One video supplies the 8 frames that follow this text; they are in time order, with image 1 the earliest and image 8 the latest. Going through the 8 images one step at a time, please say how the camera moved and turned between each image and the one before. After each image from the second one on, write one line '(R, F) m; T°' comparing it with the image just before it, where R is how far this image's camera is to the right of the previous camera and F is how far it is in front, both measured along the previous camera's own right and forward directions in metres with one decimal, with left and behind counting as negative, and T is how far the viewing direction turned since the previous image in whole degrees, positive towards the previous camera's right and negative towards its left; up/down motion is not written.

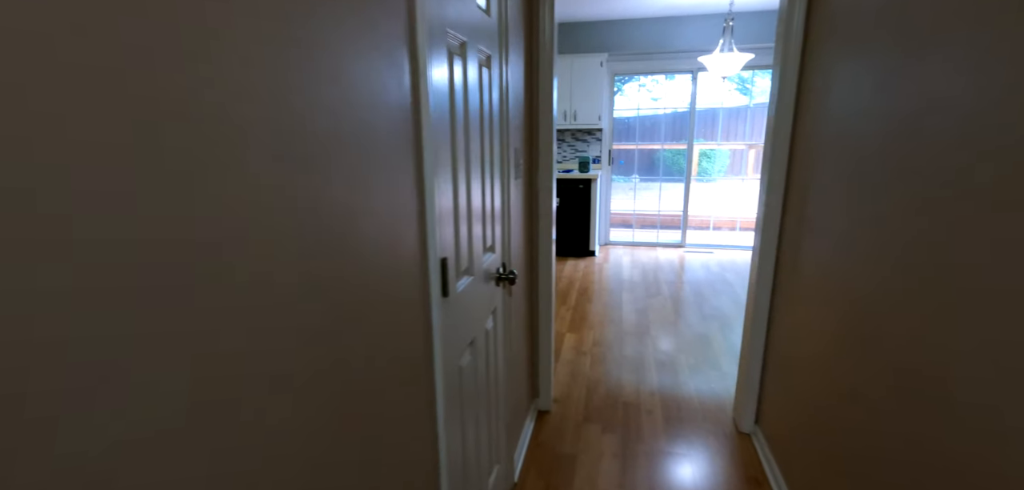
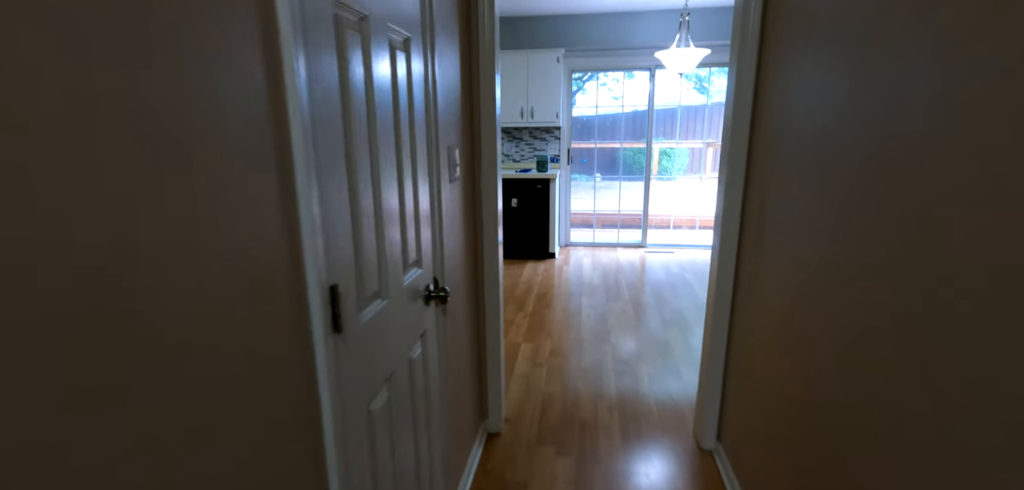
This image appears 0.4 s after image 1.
(+0.1, +0.2) m; +4°
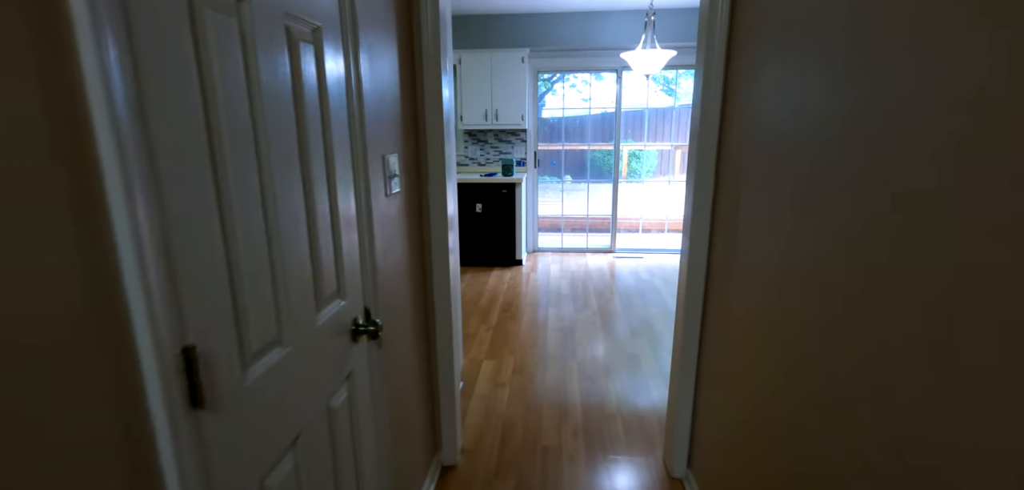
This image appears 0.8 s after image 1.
(+0.1, +0.2) m; +3°
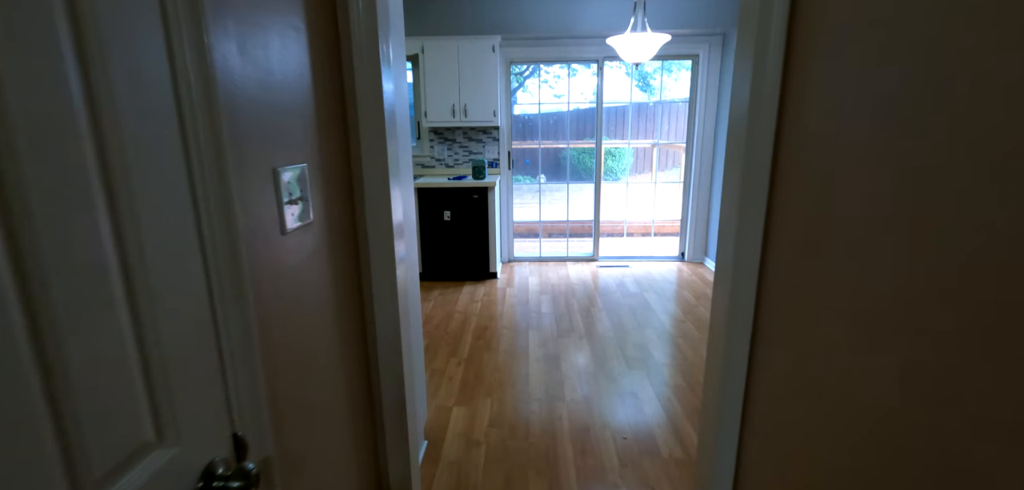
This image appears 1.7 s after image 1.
(0.0, +0.4) m; +4°
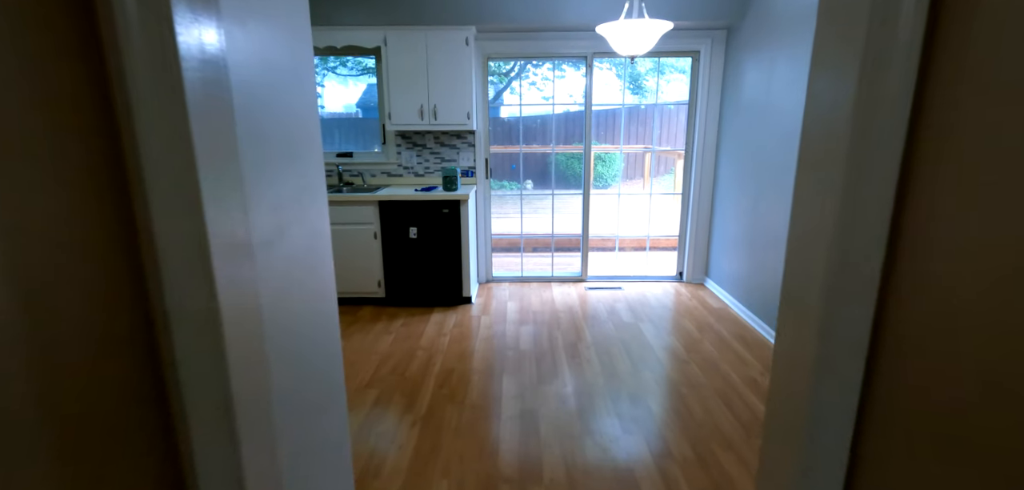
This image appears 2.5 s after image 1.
(+0.1, +0.5) m; +1°
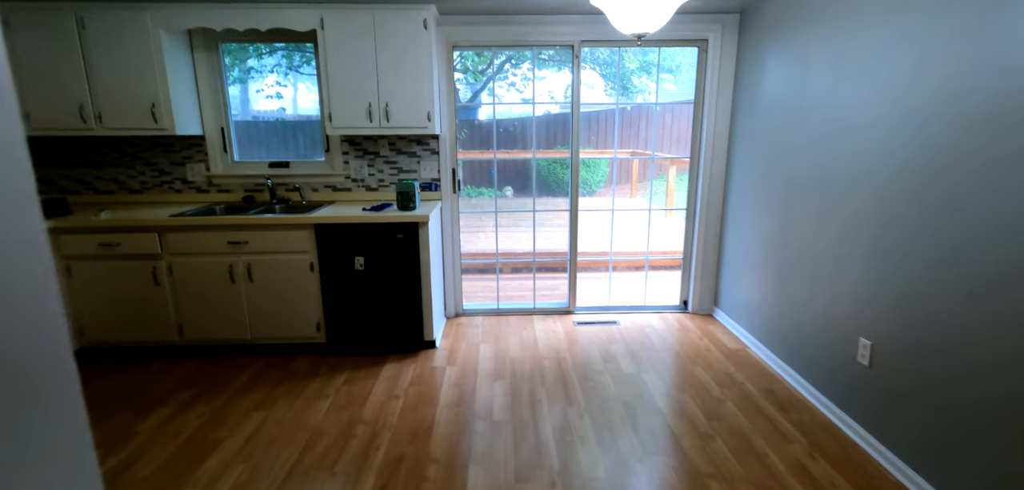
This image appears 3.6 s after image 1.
(+0.1, +0.6) m; +2°
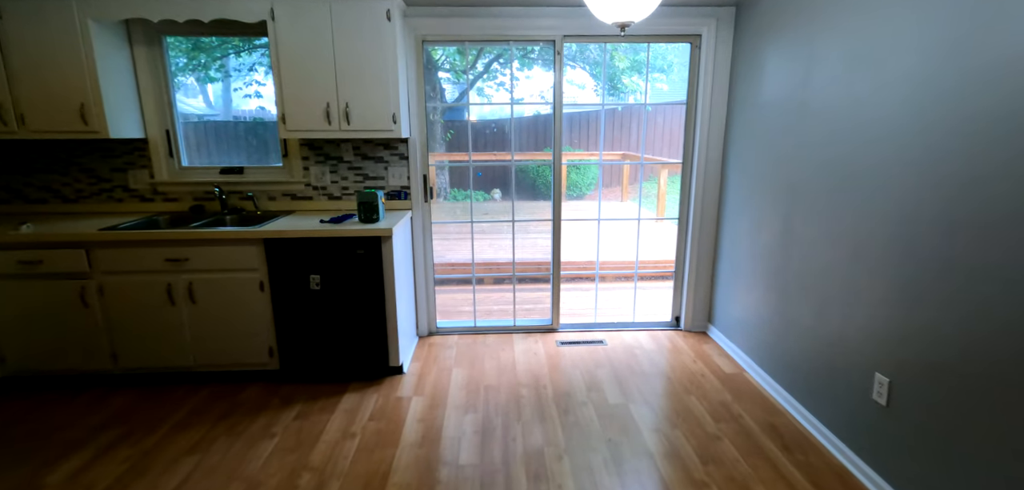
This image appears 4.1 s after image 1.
(+0.1, +0.2) m; +1°
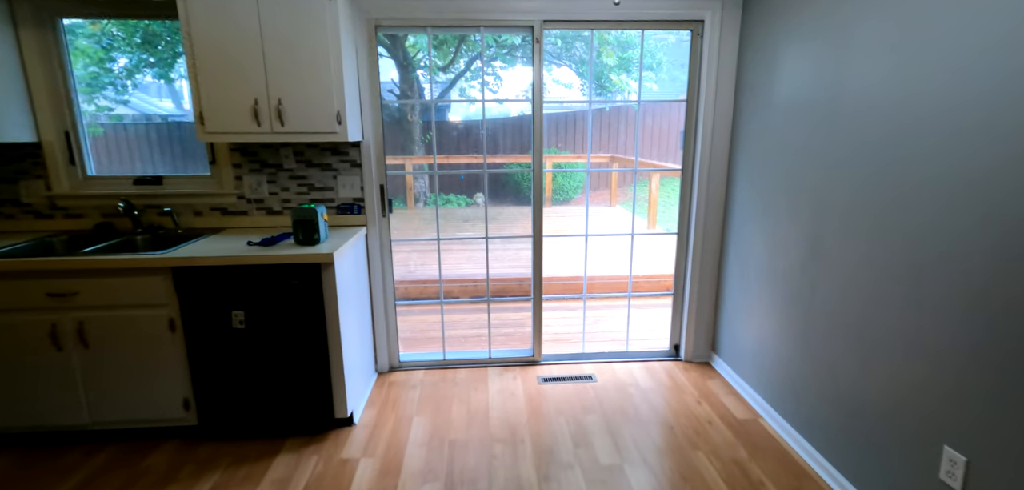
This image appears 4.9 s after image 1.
(+0.1, +0.4) m; +1°
